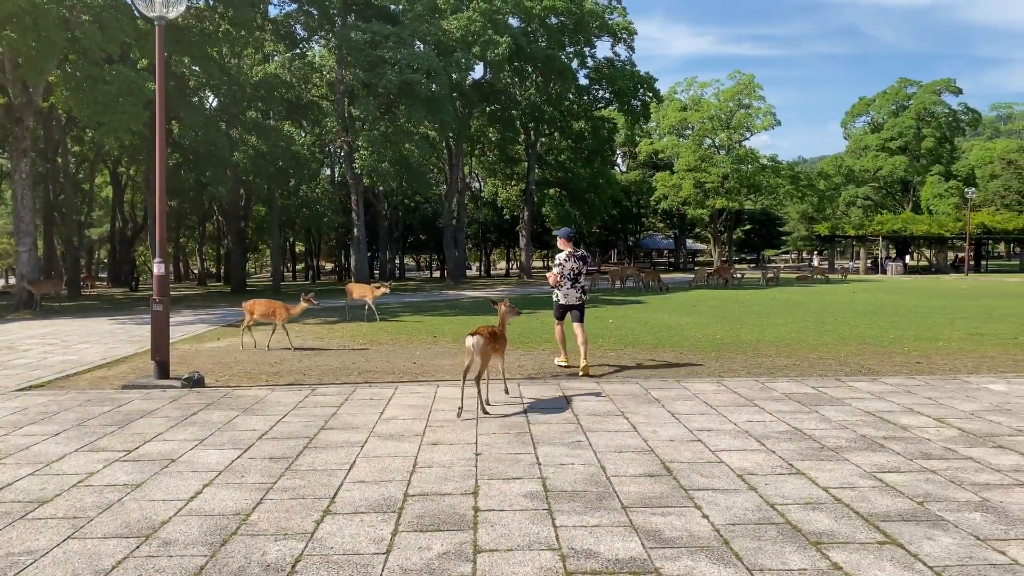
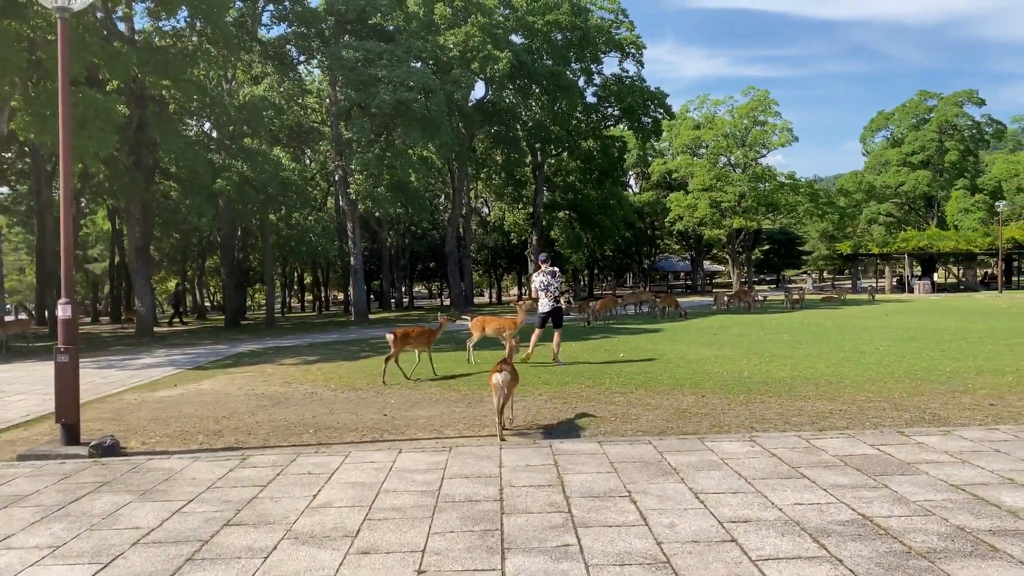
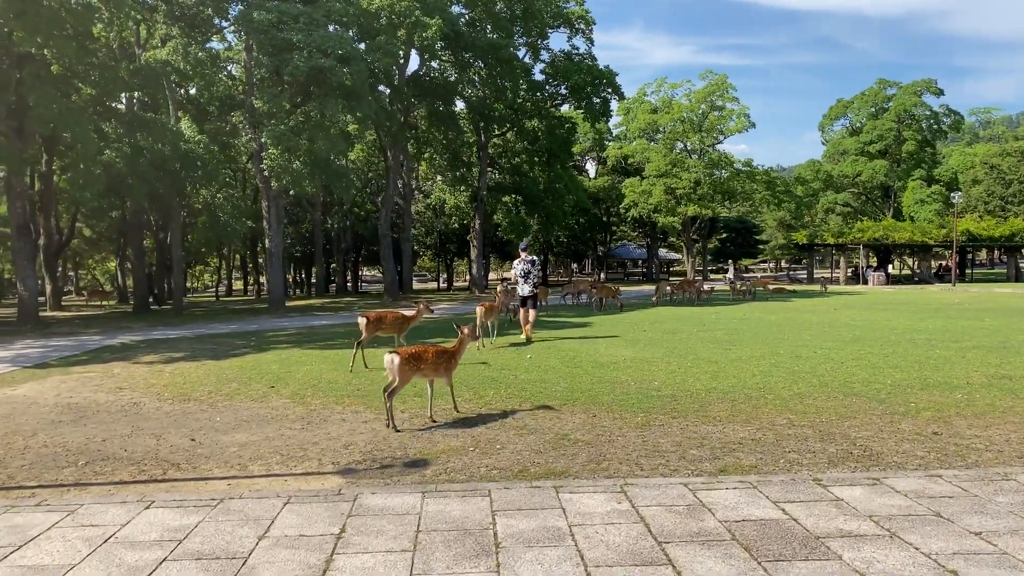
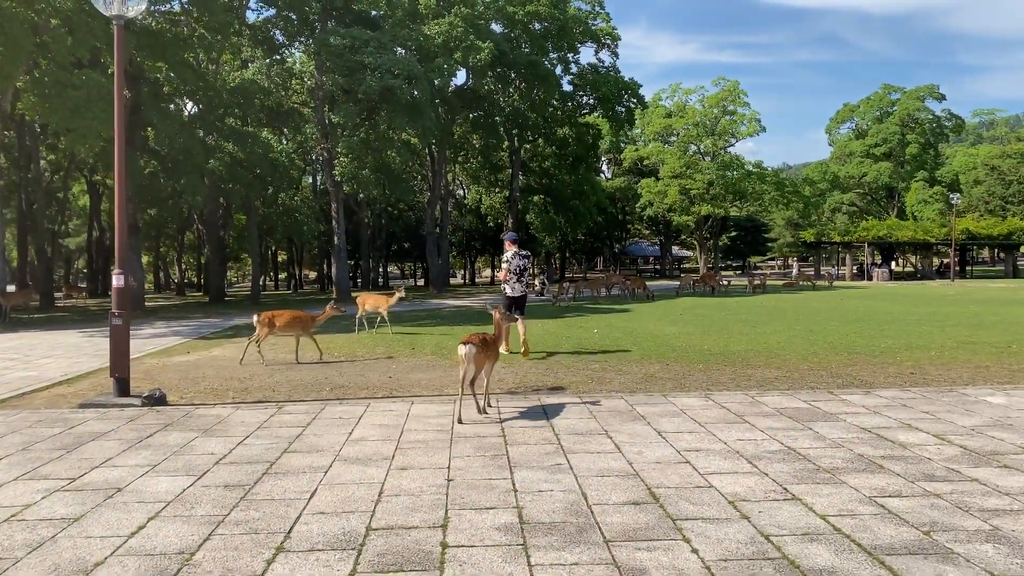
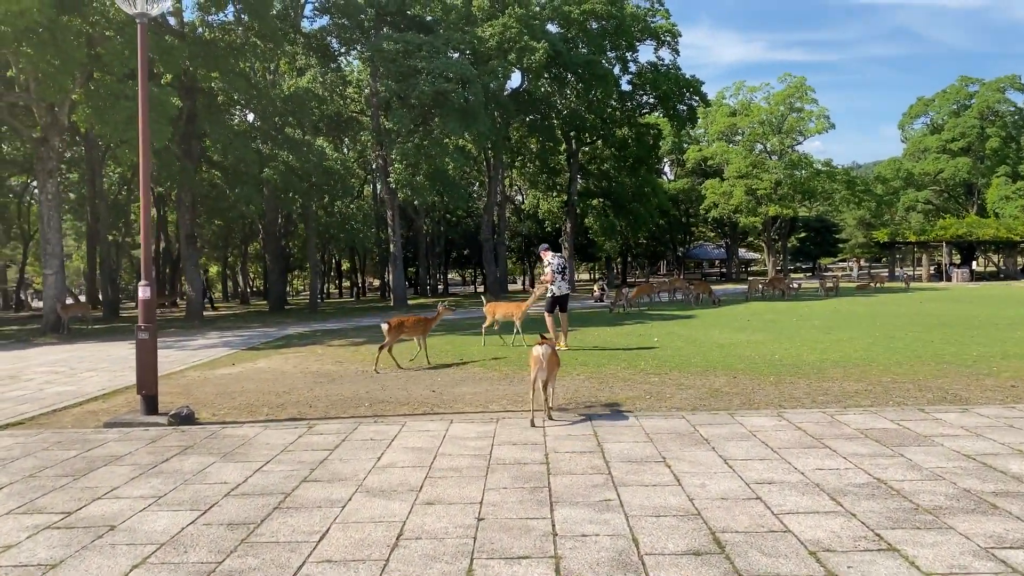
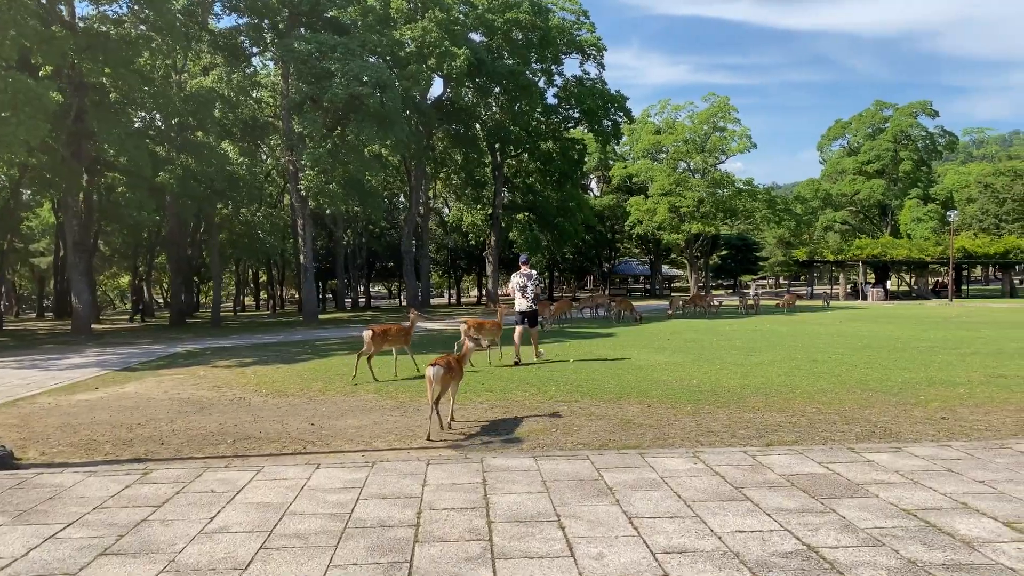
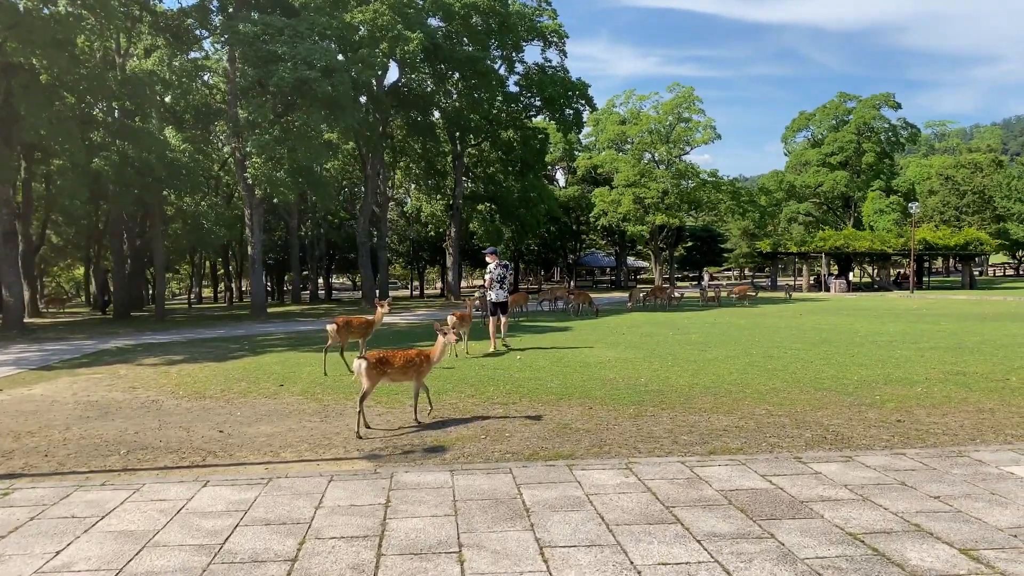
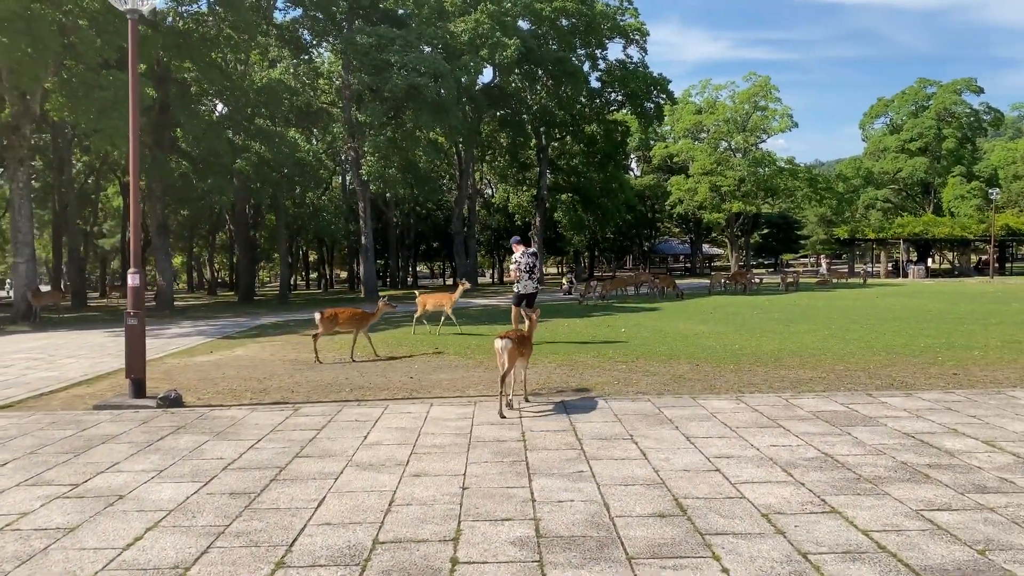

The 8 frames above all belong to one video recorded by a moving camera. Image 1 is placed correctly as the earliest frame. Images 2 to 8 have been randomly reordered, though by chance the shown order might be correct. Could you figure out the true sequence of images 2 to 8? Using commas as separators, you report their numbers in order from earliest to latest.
4, 8, 5, 2, 6, 7, 3
